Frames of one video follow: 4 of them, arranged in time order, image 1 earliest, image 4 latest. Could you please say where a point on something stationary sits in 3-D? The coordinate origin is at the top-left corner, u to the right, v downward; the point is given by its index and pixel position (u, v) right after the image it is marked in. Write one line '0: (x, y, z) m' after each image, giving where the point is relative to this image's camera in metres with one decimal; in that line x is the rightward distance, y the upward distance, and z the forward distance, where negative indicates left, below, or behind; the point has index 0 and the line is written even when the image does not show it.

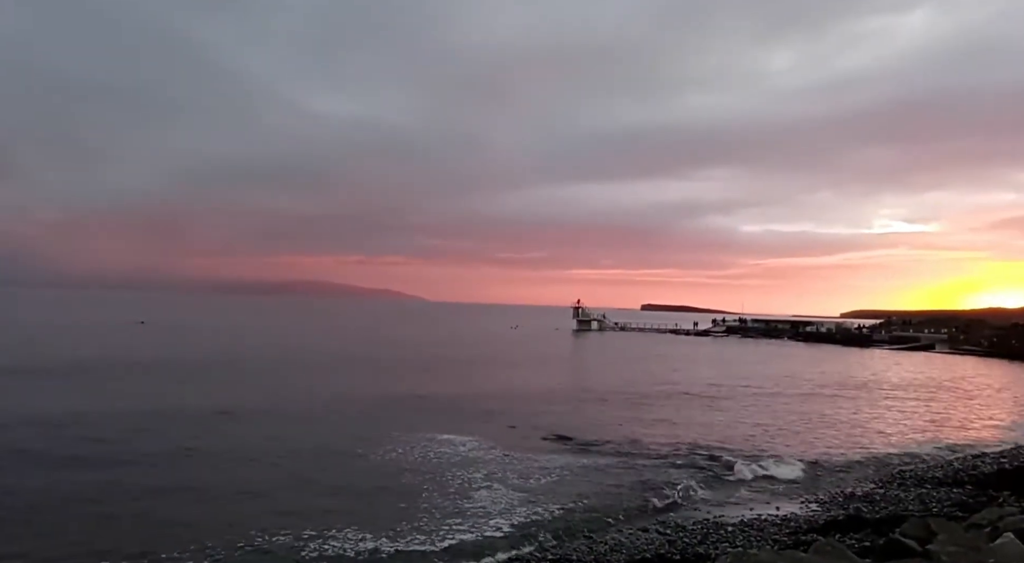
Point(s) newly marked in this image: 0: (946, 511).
0: (+10.0, -4.8, +17.4) m
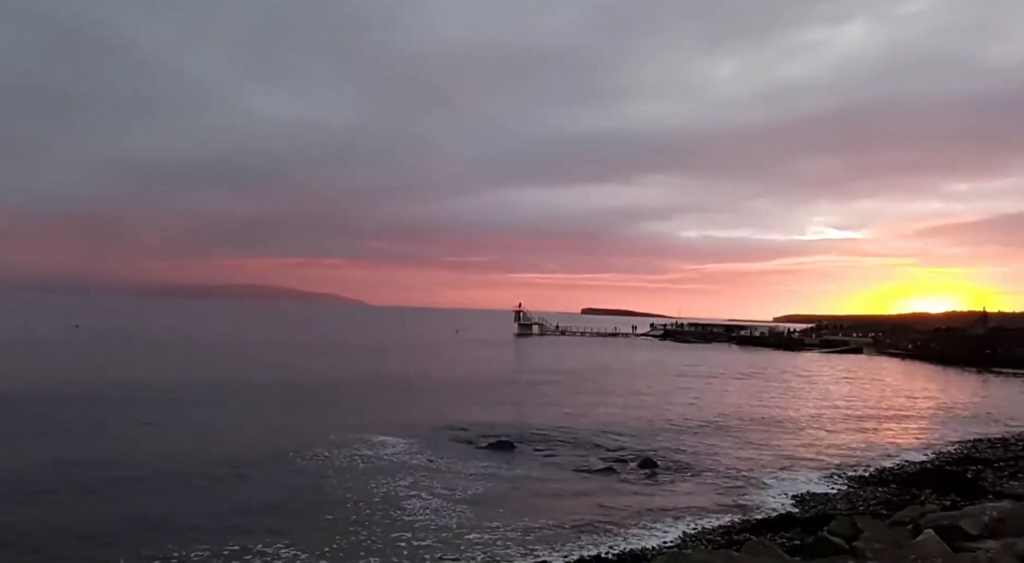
0: (+8.5, -5.4, +18.3) m
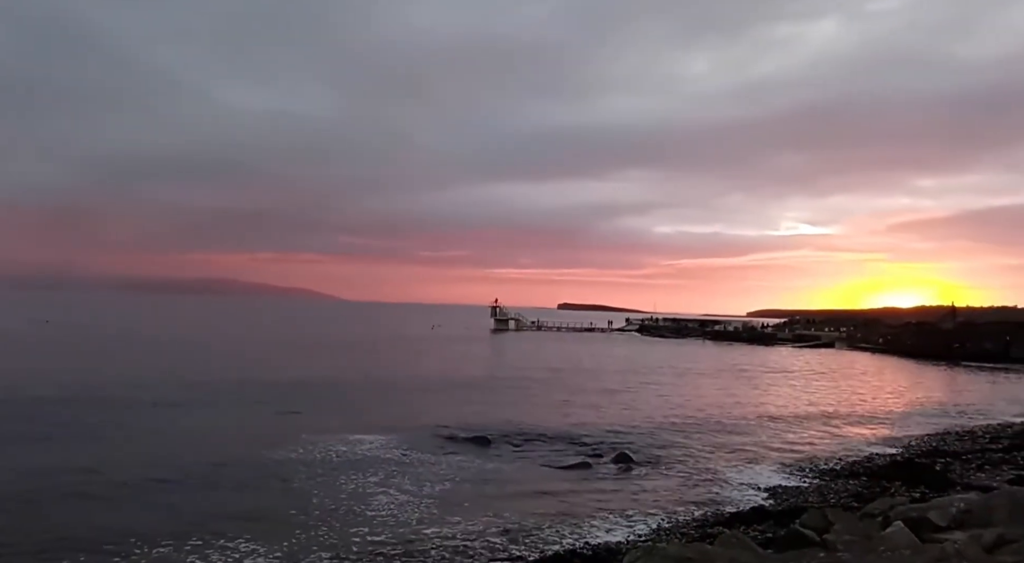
0: (+7.6, -5.2, +17.9) m
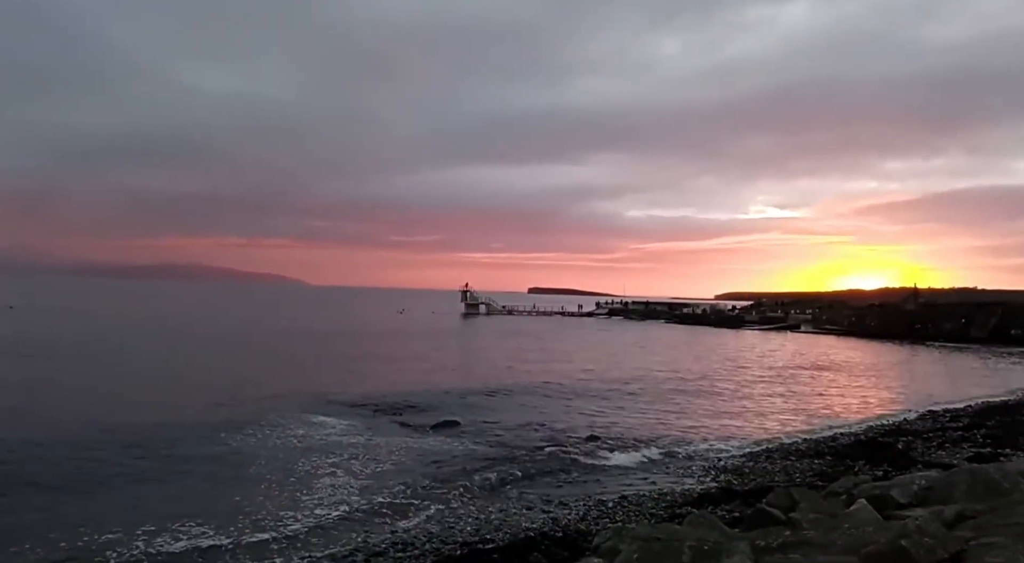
0: (+6.8, -4.7, +17.7) m
